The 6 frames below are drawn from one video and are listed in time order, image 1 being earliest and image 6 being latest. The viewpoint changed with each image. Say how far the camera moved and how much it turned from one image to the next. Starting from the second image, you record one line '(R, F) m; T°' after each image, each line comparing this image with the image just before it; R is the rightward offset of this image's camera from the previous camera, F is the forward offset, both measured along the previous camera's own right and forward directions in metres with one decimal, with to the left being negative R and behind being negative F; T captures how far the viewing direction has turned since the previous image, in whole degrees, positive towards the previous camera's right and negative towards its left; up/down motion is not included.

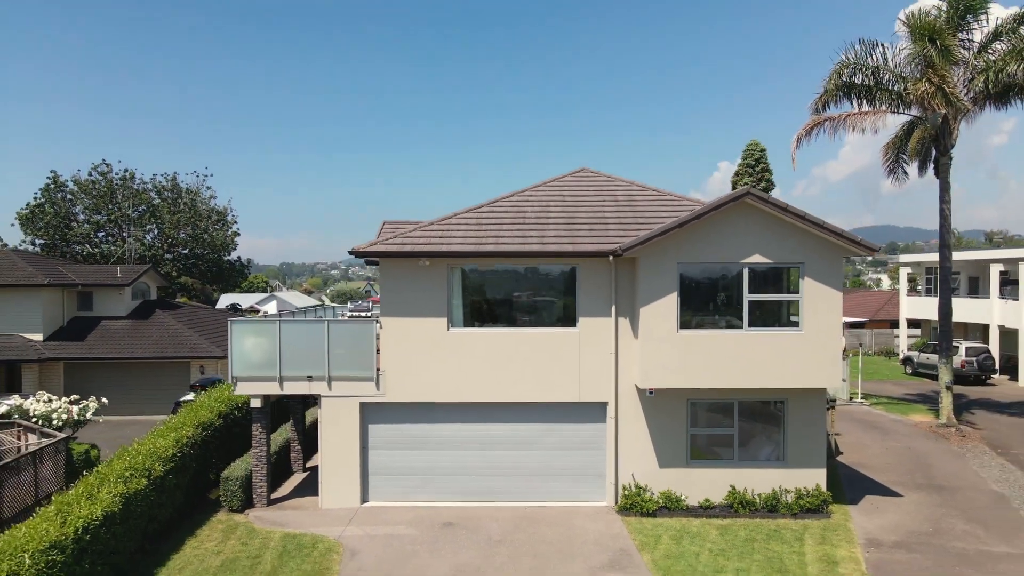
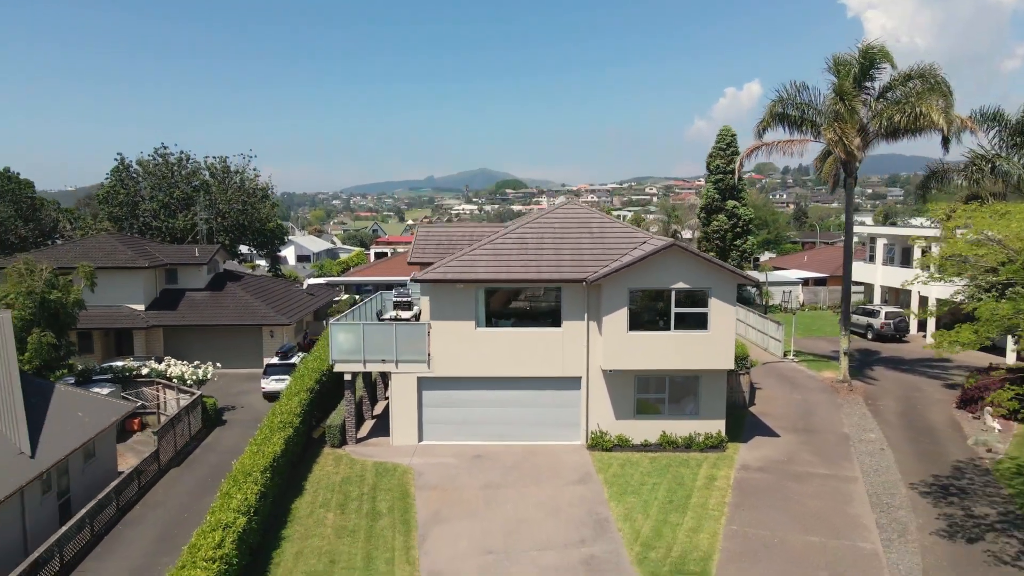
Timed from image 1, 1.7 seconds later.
(-0.1, -5.1) m; 0°
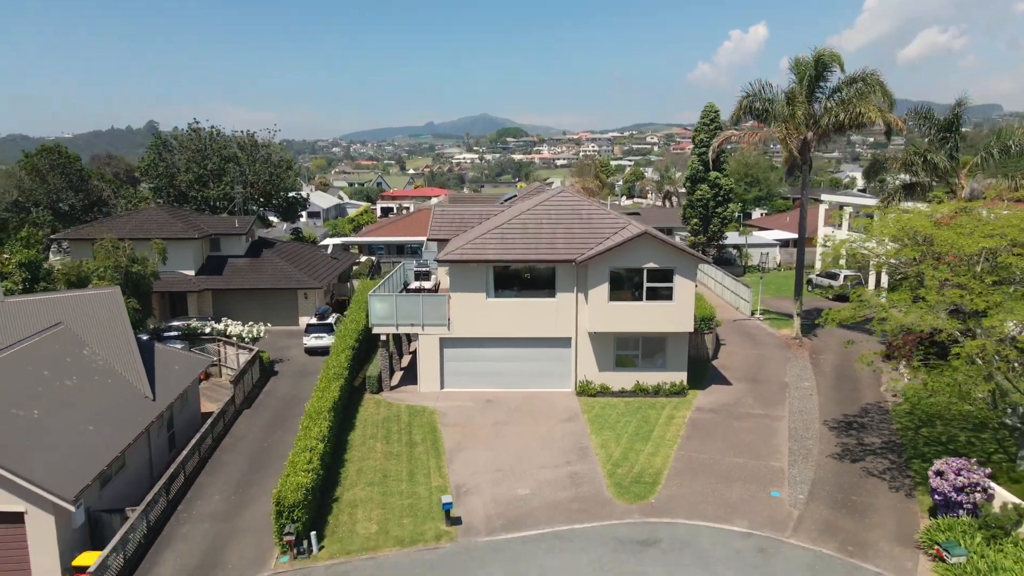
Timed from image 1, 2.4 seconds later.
(-0.1, -3.8) m; 0°
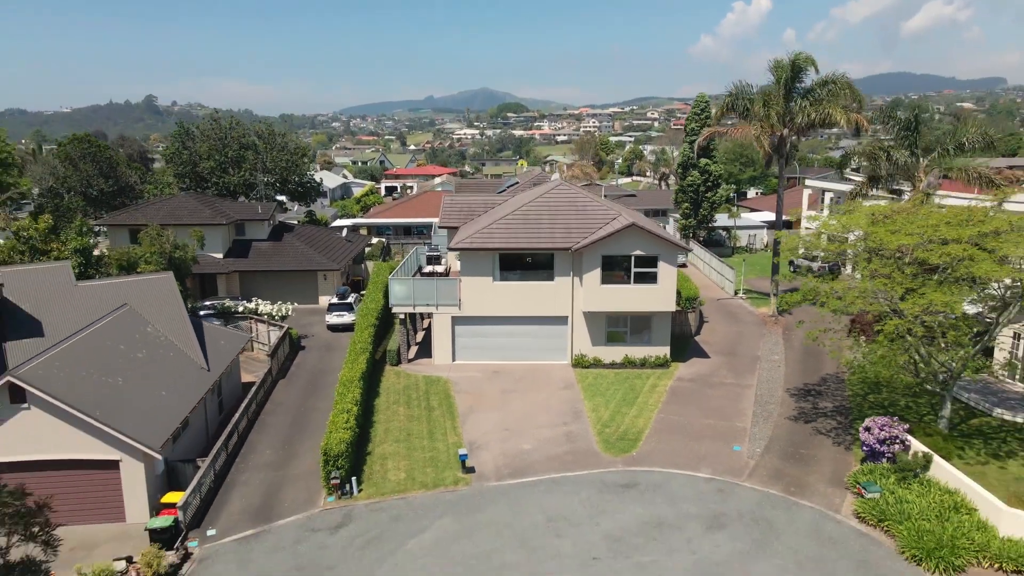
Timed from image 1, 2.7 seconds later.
(-0.1, -2.6) m; 0°
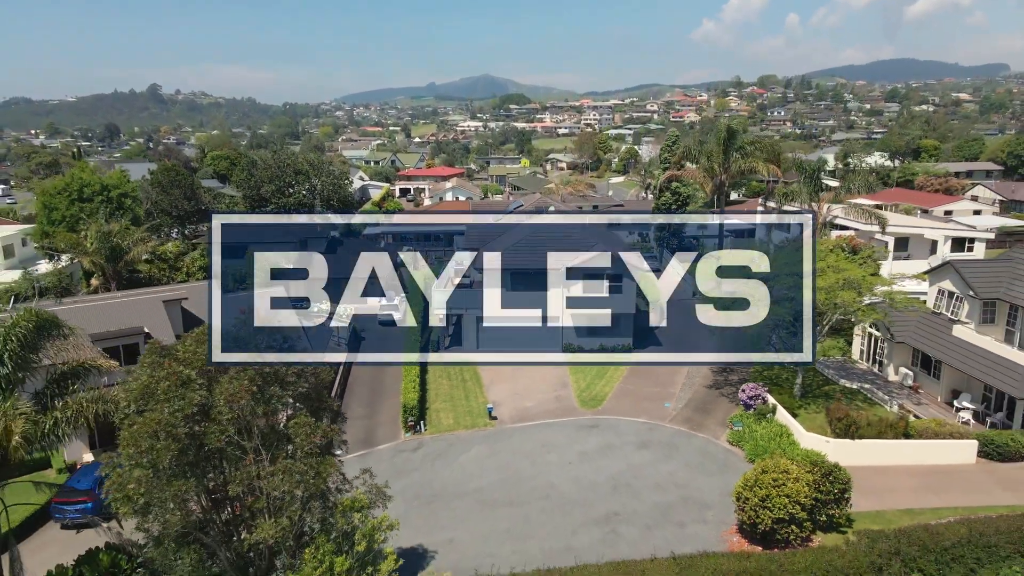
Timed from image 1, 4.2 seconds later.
(-0.2, -9.0) m; 0°
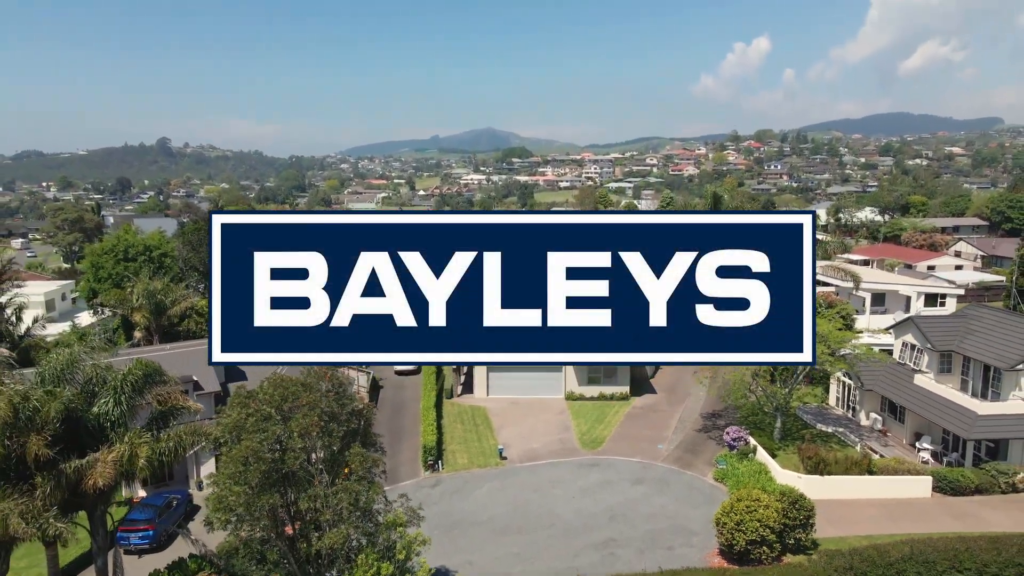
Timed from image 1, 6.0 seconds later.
(-0.2, -3.1) m; 0°
